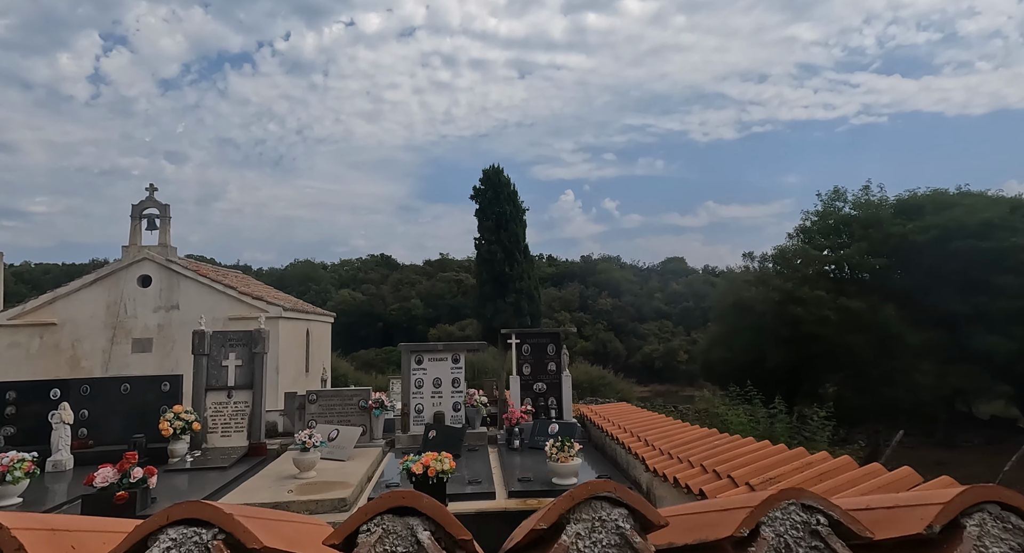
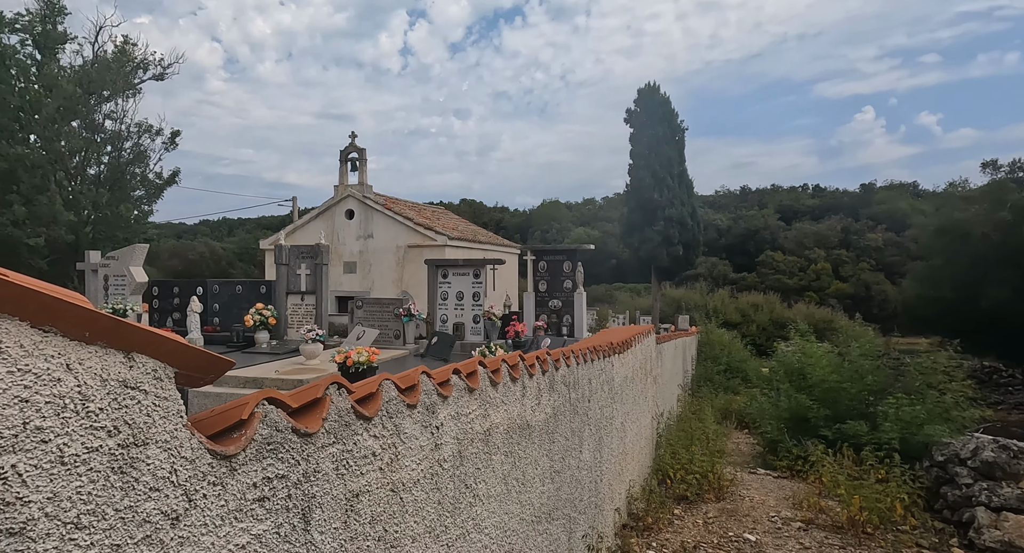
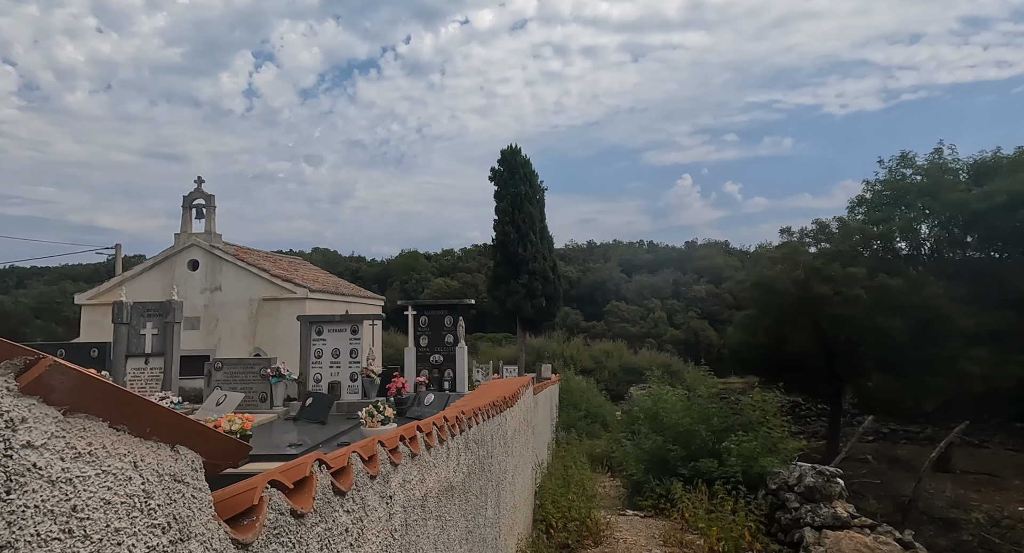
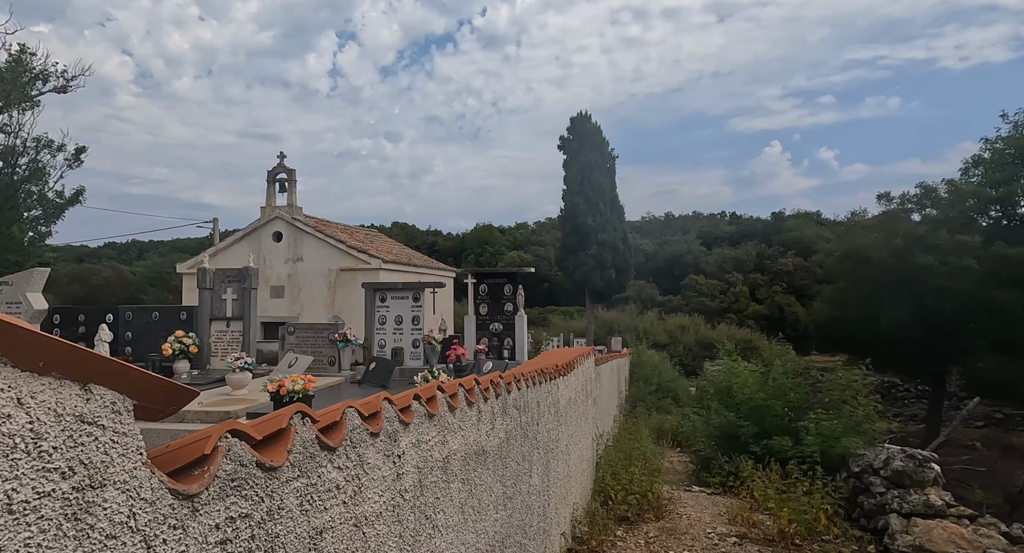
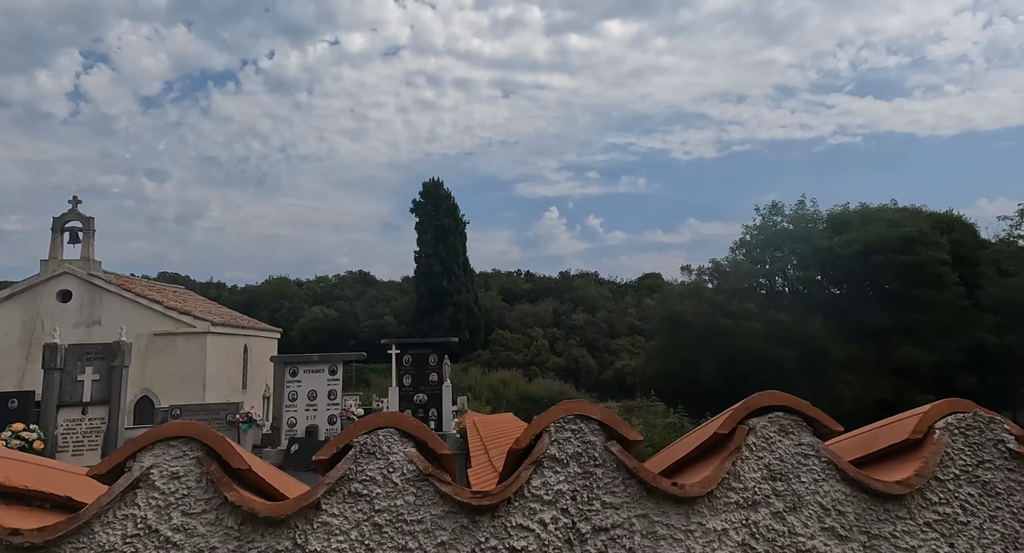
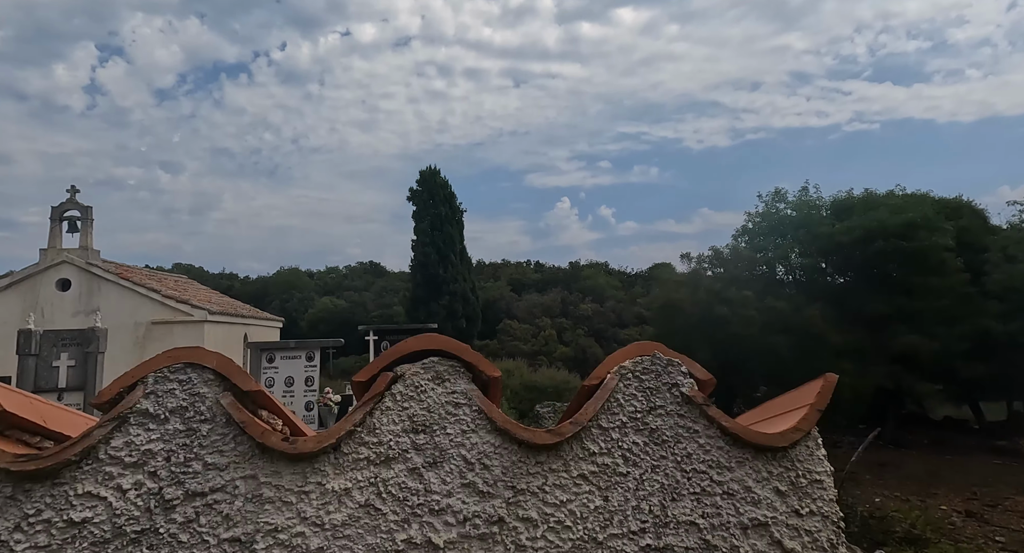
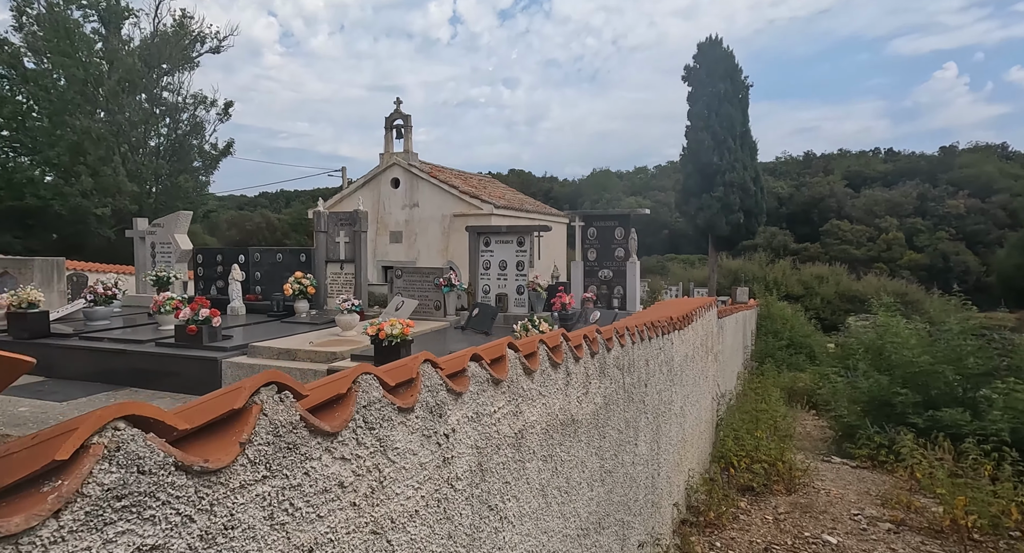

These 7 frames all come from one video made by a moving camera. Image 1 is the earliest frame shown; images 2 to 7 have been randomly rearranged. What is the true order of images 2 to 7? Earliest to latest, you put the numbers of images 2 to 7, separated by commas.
5, 6, 3, 4, 2, 7
